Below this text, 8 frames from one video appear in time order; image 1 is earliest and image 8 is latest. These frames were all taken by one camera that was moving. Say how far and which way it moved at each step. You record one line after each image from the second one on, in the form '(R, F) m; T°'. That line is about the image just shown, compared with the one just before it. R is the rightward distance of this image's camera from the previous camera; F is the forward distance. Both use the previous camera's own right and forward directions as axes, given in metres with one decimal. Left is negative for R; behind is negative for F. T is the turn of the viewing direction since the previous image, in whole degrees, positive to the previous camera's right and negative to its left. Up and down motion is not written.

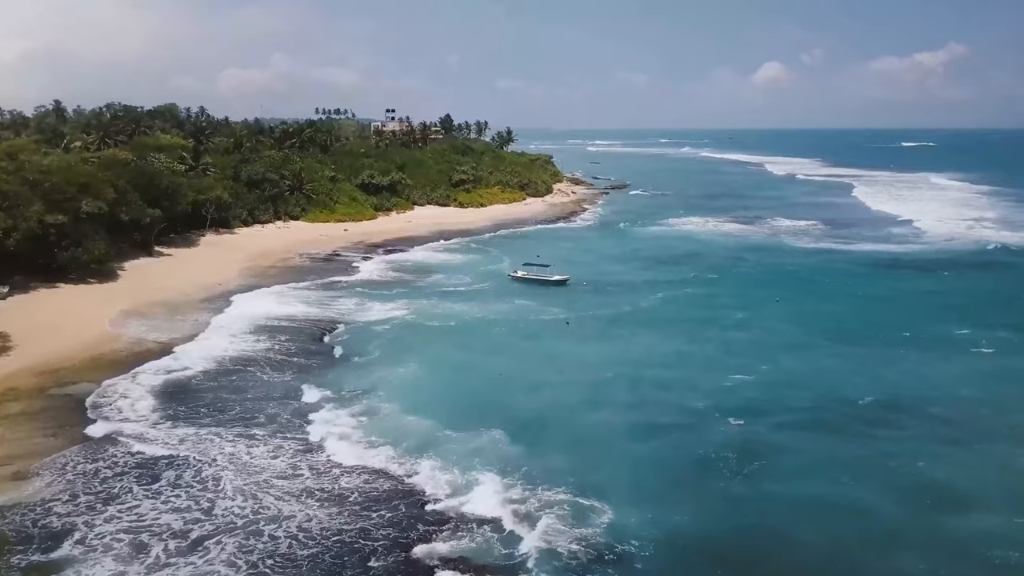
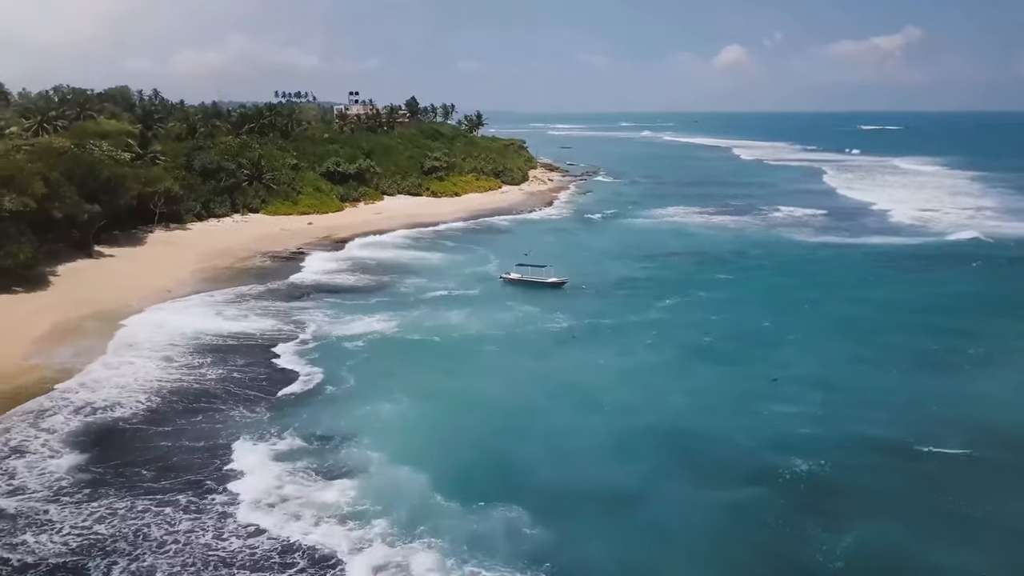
(-1.2, +4.9) m; +2°
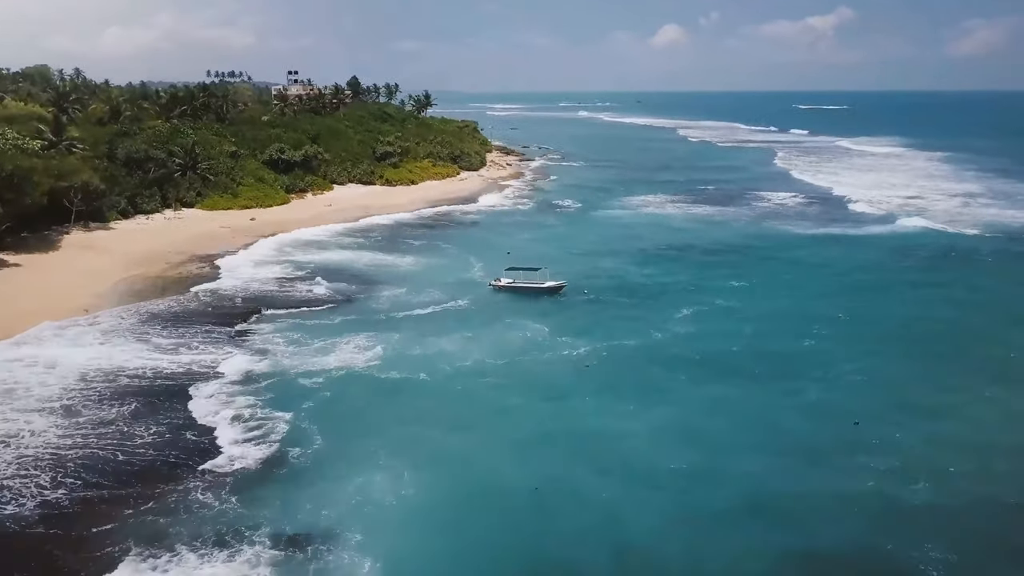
(-1.8, +5.8) m; +4°
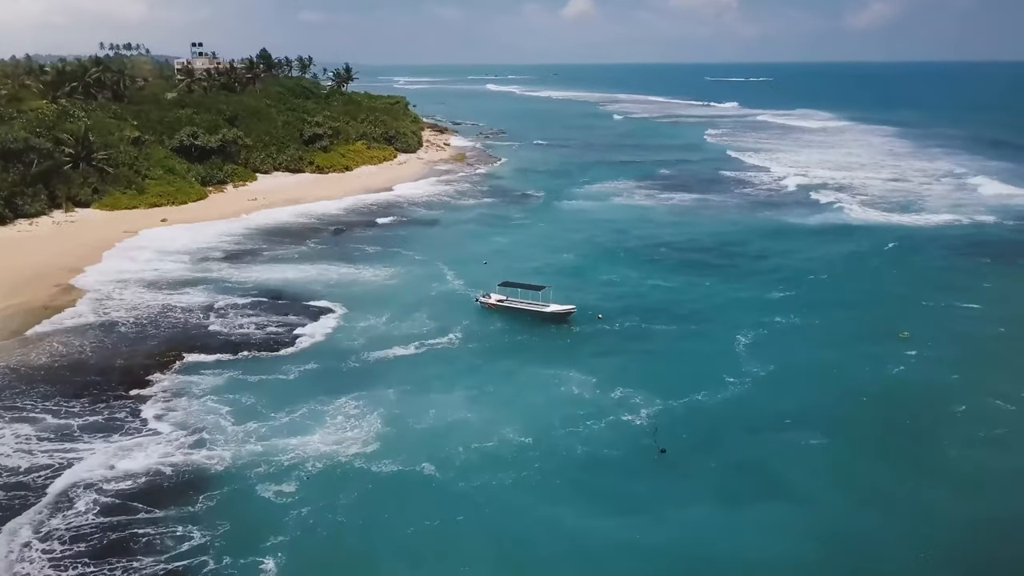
(-2.6, +7.5) m; +5°
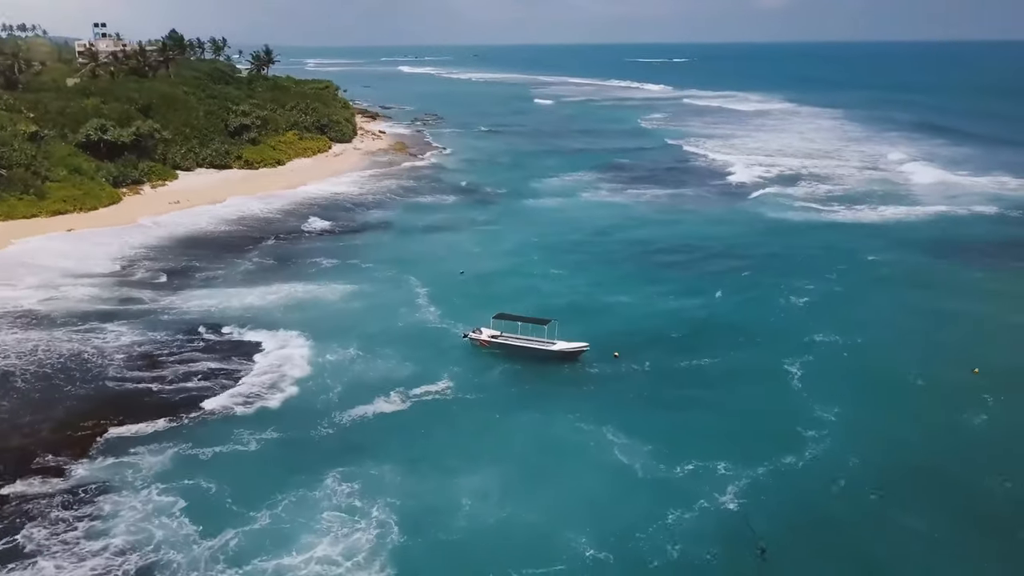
(-2.1, +5.2) m; +5°
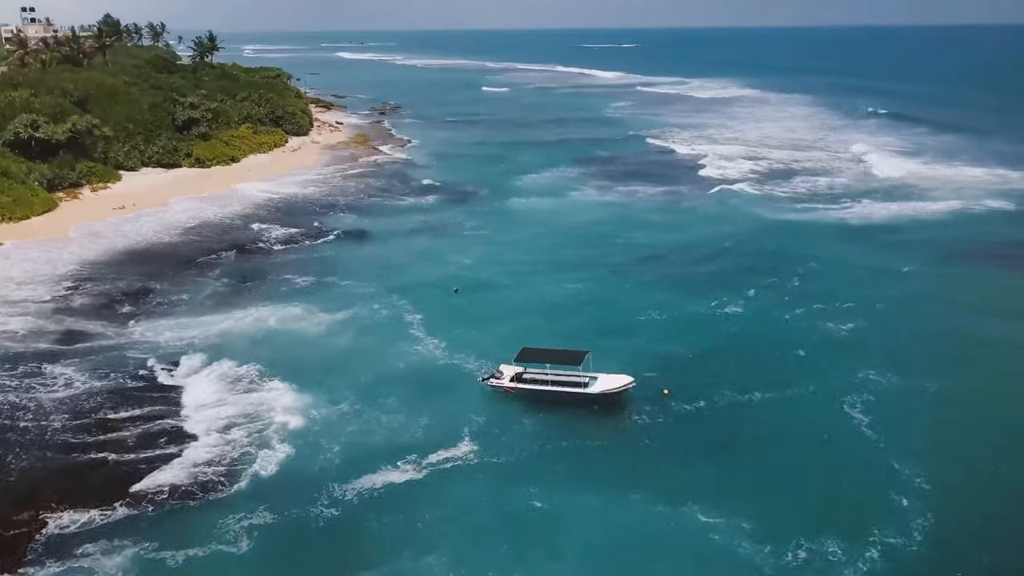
(-1.8, +4.0) m; +3°
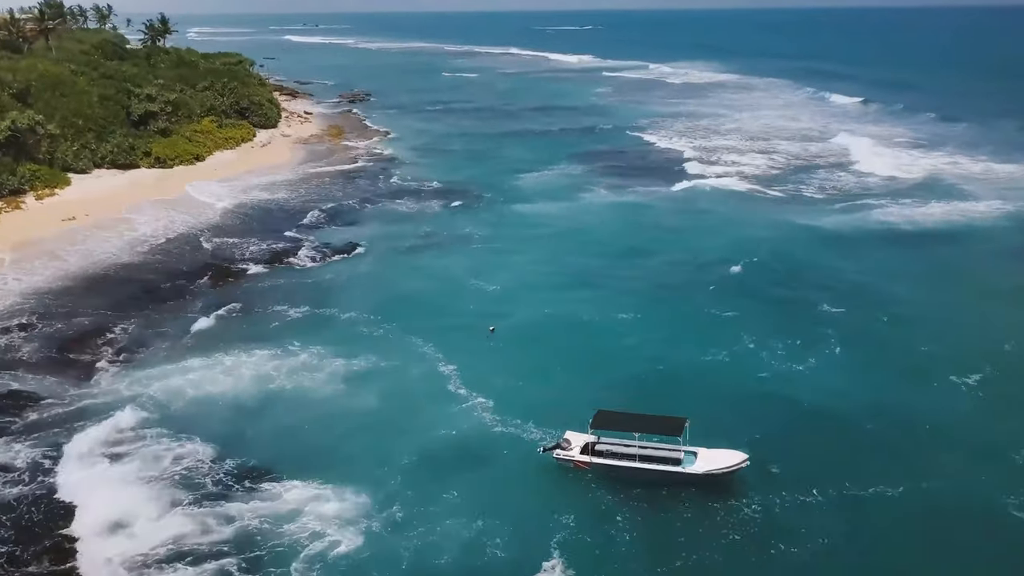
(-2.3, +4.8) m; +3°
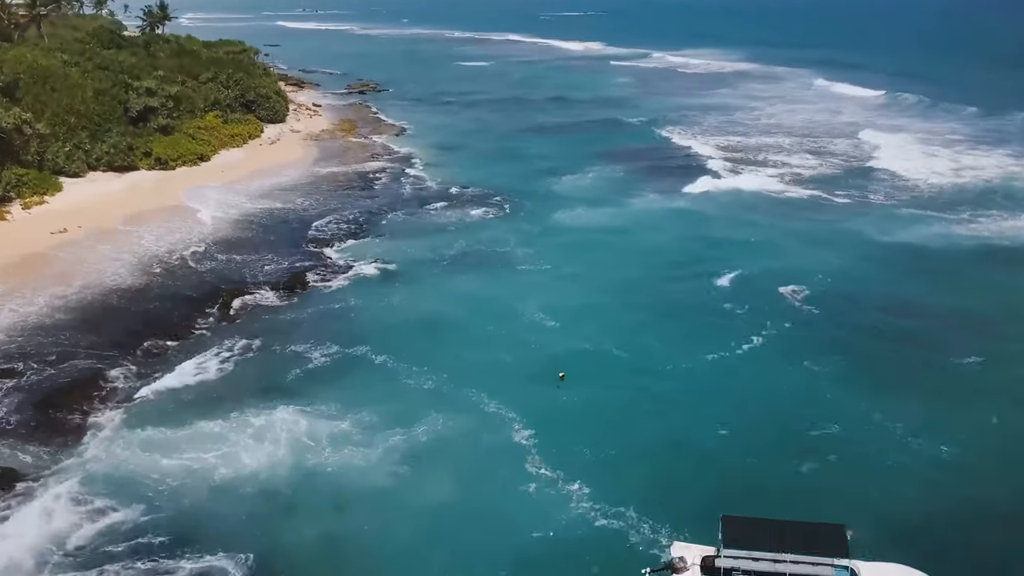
(-1.7, +4.0) m; 0°
